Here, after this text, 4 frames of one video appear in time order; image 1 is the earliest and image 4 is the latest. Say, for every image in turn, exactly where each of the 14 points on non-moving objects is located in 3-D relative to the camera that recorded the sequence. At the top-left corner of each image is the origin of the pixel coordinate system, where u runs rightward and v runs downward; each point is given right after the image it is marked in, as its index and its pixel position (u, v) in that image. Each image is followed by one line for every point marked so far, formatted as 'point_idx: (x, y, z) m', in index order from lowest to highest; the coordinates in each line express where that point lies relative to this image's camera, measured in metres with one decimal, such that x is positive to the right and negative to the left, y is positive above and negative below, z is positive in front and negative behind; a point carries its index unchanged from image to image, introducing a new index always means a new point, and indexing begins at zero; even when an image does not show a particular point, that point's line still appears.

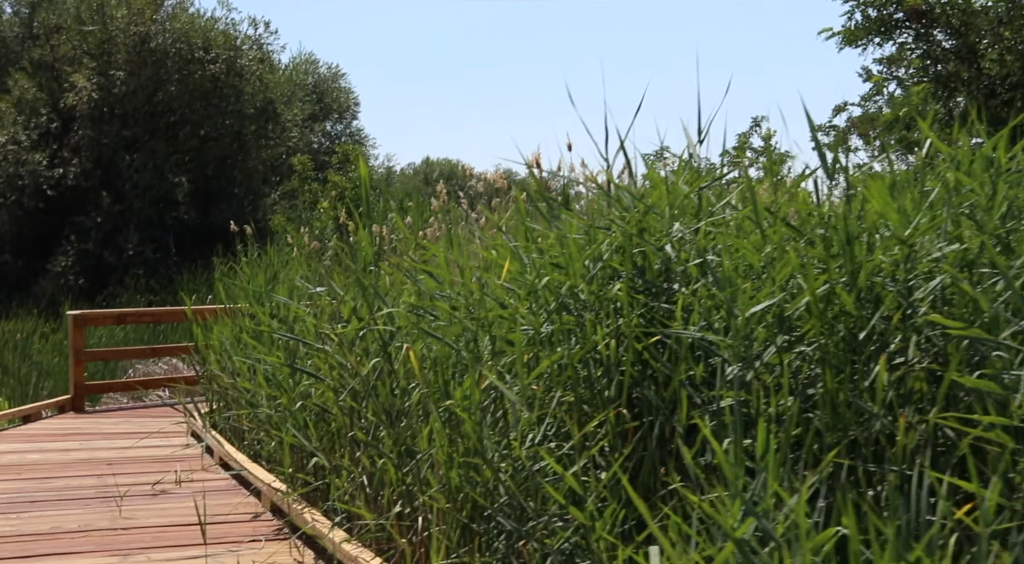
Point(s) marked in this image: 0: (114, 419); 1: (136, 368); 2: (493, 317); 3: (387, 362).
0: (-2.6, -0.9, +7.5) m
1: (-3.2, -0.7, +9.7) m
2: (-0.1, -0.1, +3.1) m
3: (-0.4, -0.2, +3.4) m
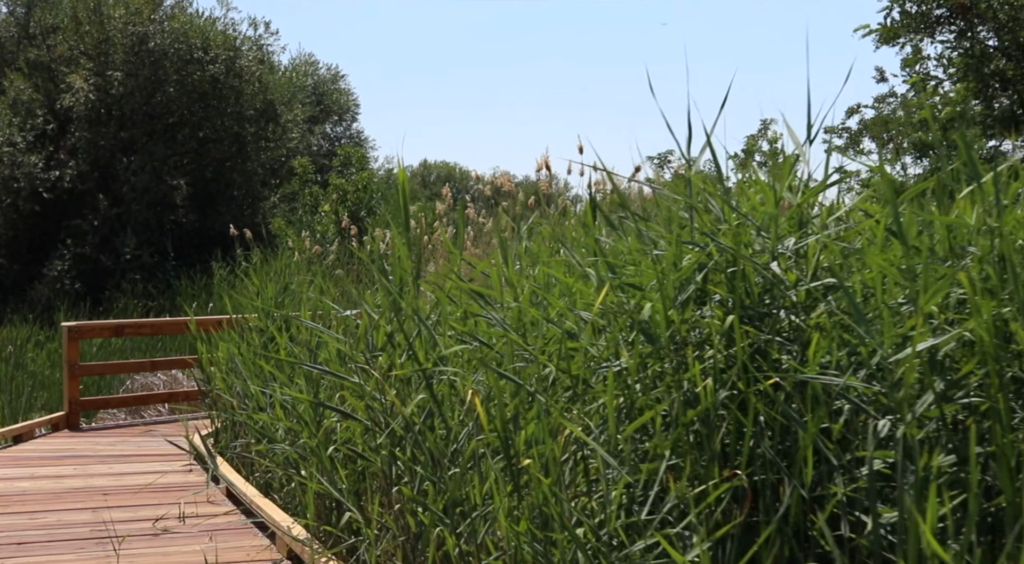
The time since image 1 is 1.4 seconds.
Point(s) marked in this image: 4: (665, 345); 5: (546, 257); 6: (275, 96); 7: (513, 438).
0: (-2.4, -1.0, +7.0) m
1: (-3.1, -0.8, +9.2) m
2: (+0.1, -0.2, +2.6) m
3: (-0.2, -0.3, +2.9) m
4: (+0.3, -0.1, +2.4) m
5: (+0.1, +0.1, +3.5) m
6: (-3.7, +2.8, +17.6) m
7: (0.0, -0.4, +2.6) m
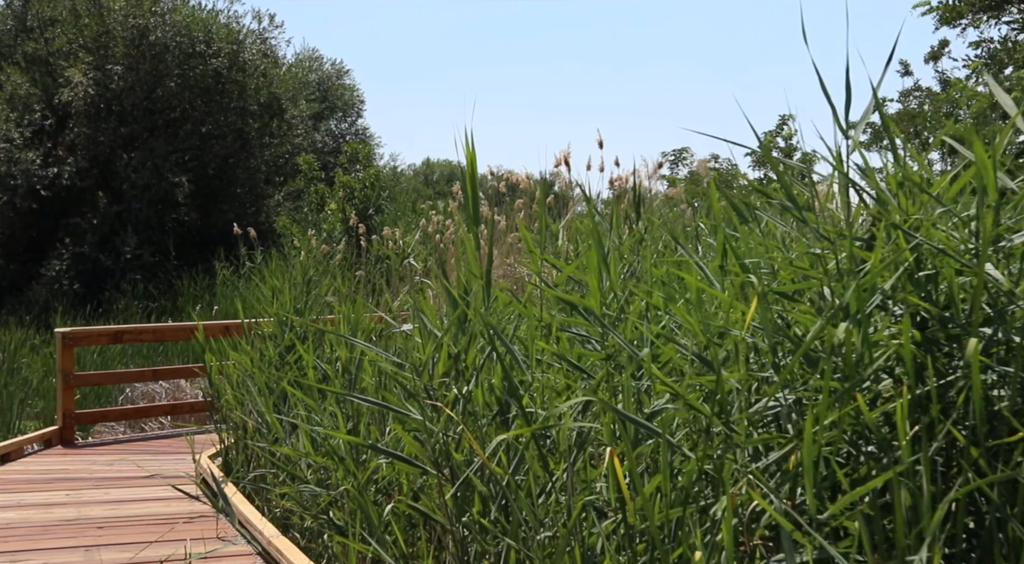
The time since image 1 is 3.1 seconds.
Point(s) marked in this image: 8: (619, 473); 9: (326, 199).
0: (-2.2, -1.0, +6.3) m
1: (-2.9, -0.8, +8.6) m
2: (+0.3, -0.2, +2.0) m
3: (0.0, -0.3, +2.2) m
4: (+0.5, -0.1, +1.8) m
5: (+0.3, +0.1, +2.9) m
6: (-3.4, +2.8, +16.9) m
7: (+0.2, -0.4, +1.9) m
8: (+0.2, -0.3, +2.0) m
9: (-2.6, +1.2, +16.3) m
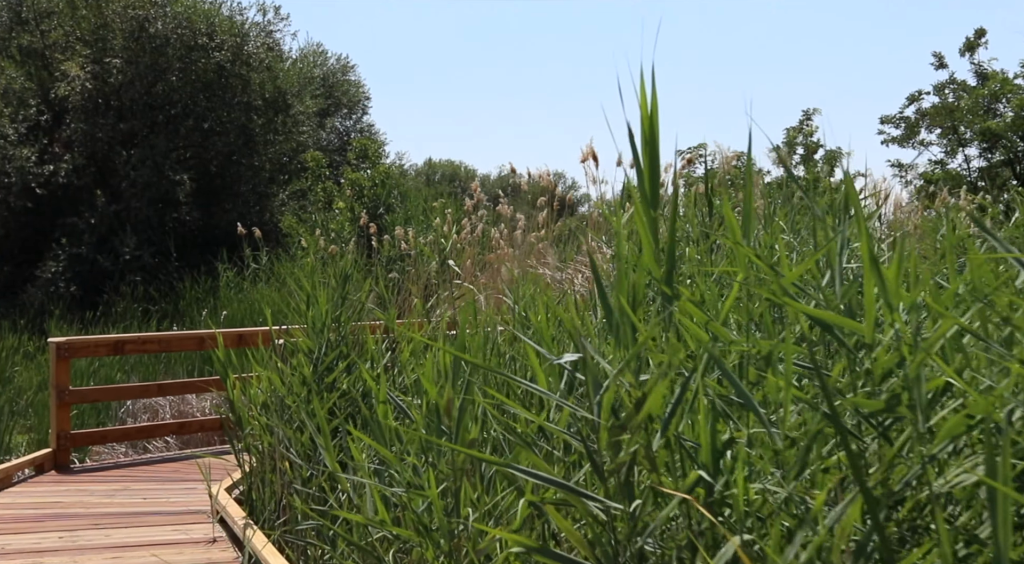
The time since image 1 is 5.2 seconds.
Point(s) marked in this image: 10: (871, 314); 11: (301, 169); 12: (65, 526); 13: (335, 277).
0: (-1.9, -1.0, +5.5) m
1: (-2.6, -0.8, +7.8) m
2: (+0.6, -0.2, +1.2) m
3: (+0.3, -0.3, +1.4) m
4: (+0.8, -0.2, +1.0) m
5: (+0.6, +0.1, +2.1) m
6: (-3.2, +2.8, +16.1) m
7: (+0.5, -0.4, +1.1) m
8: (+0.5, -0.3, +1.2) m
9: (-2.4, +1.1, +15.5) m
10: (+0.5, 0.0, +1.5) m
11: (-3.1, +1.7, +17.1) m
12: (-1.8, -1.0, +4.7) m
13: (-0.8, 0.0, +5.0) m
